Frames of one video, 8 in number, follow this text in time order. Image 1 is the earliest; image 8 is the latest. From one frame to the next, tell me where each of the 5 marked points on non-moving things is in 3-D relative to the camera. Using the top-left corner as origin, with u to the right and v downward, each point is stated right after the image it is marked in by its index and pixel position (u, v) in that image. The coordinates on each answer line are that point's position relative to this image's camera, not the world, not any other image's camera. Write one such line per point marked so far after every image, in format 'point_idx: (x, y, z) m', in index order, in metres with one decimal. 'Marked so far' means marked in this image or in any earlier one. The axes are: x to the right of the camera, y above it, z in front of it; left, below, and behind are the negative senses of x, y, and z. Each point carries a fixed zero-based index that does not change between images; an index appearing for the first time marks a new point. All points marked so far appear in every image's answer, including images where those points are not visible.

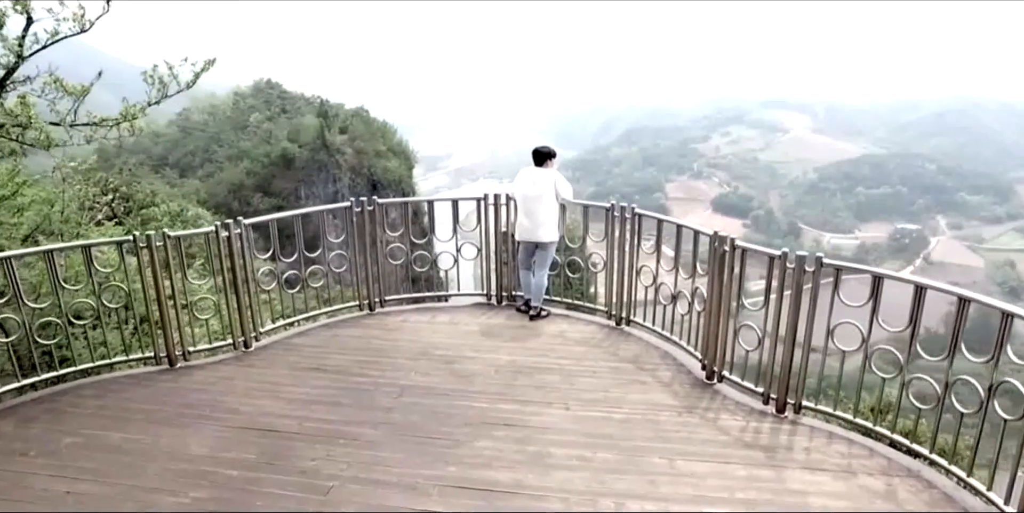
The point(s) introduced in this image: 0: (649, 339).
0: (+0.9, -0.5, +4.5) m
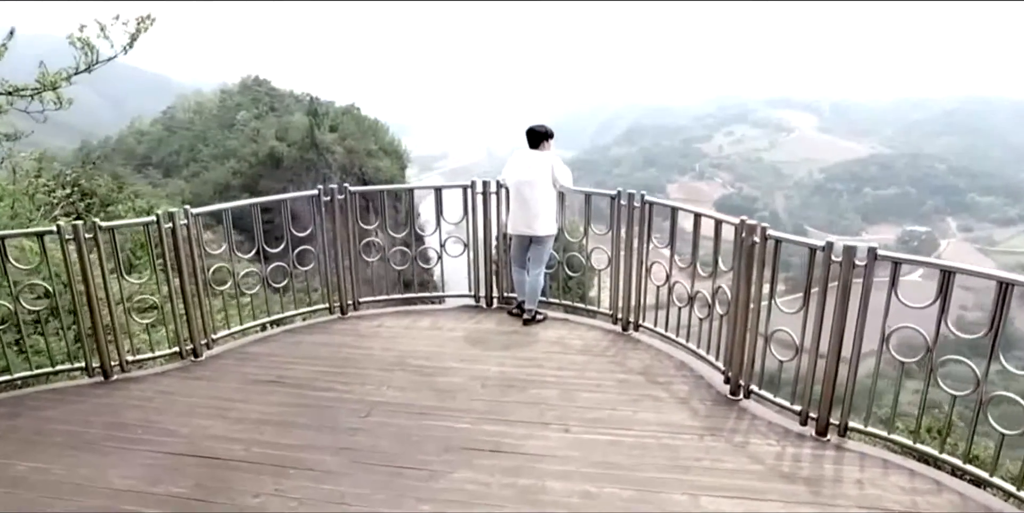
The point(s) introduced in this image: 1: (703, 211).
0: (+0.8, -0.5, +3.9) m
1: (+0.9, +0.2, +3.5) m
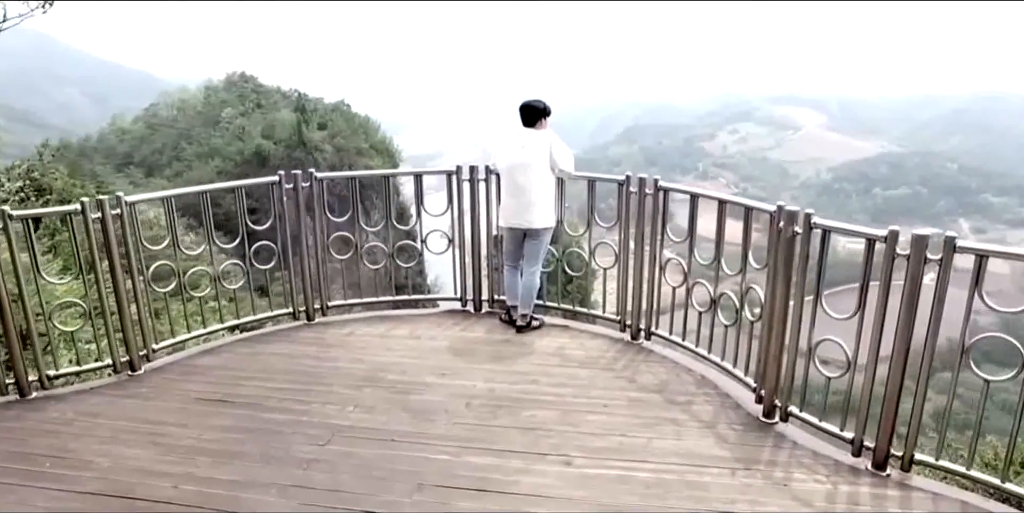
0: (+0.8, -0.5, +3.4) m
1: (+0.9, +0.2, +3.0) m
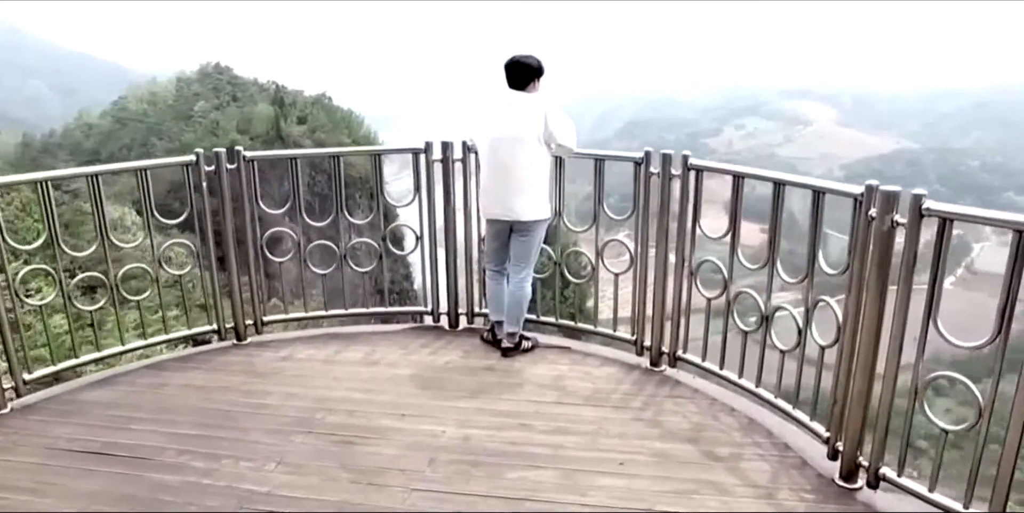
0: (+0.7, -0.5, +2.6) m
1: (+0.8, +0.2, +2.2) m
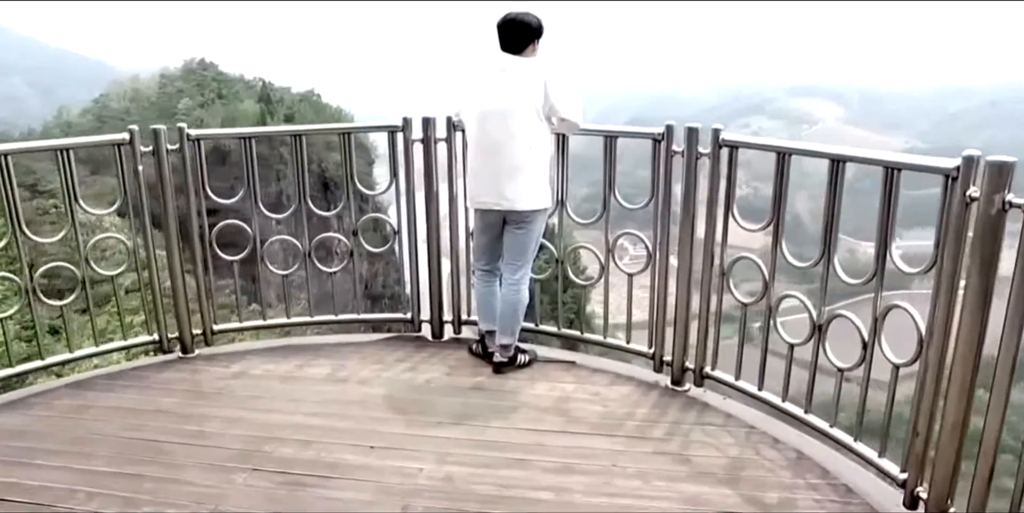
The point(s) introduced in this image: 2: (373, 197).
0: (+0.7, -0.5, +2.1) m
1: (+0.8, +0.3, +1.8) m
2: (-0.5, +0.2, +2.7) m
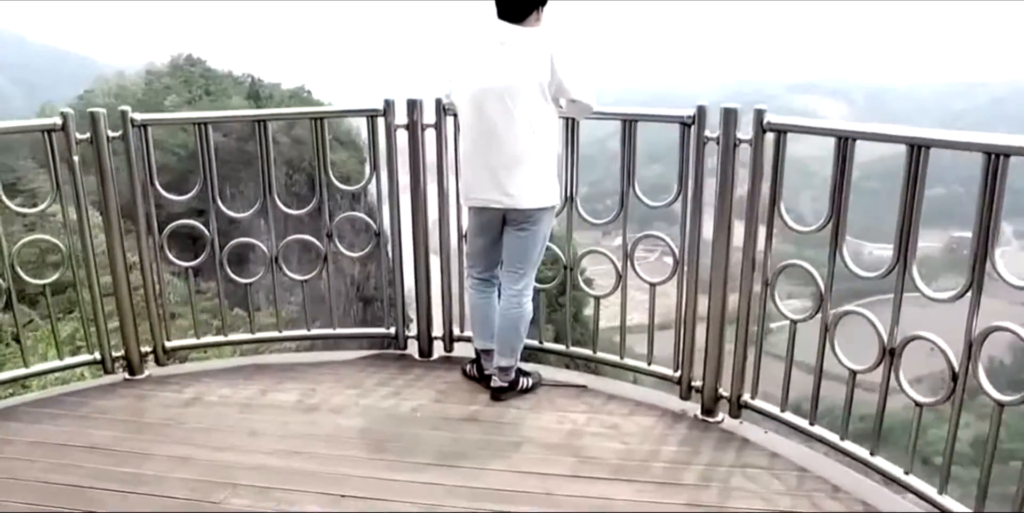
0: (+0.7, -0.5, +1.8) m
1: (+0.8, +0.2, +1.4) m
2: (-0.5, +0.2, +2.4) m
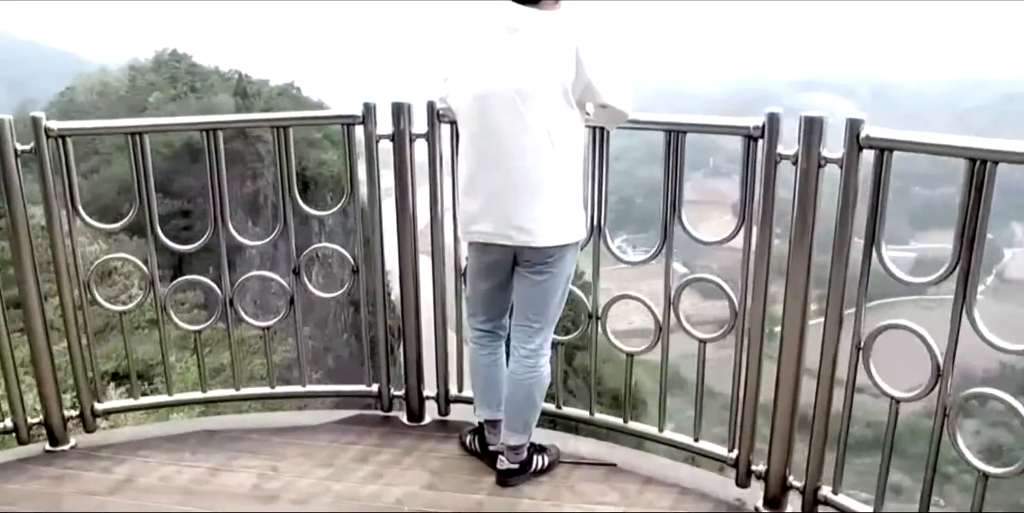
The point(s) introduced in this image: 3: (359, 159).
0: (+0.7, -0.6, +1.4) m
1: (+0.9, +0.1, +1.0) m
2: (-0.5, +0.1, +2.0) m
3: (-0.4, +0.2, +2.0) m
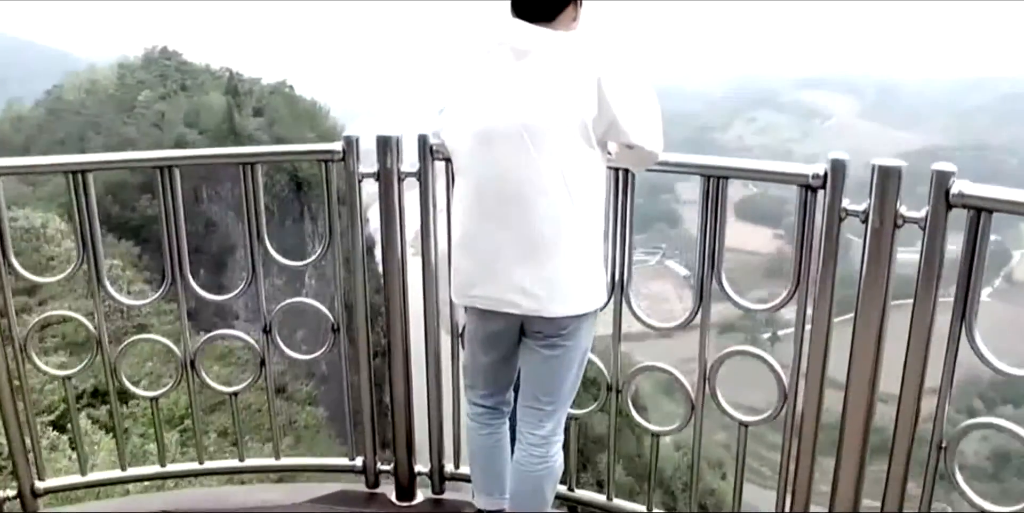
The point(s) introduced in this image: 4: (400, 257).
0: (+0.7, -0.7, +1.1) m
1: (+0.9, 0.0, +0.8) m
2: (-0.5, 0.0, +1.7) m
3: (-0.4, +0.1, +1.8) m
4: (-0.3, 0.0, +1.8) m
